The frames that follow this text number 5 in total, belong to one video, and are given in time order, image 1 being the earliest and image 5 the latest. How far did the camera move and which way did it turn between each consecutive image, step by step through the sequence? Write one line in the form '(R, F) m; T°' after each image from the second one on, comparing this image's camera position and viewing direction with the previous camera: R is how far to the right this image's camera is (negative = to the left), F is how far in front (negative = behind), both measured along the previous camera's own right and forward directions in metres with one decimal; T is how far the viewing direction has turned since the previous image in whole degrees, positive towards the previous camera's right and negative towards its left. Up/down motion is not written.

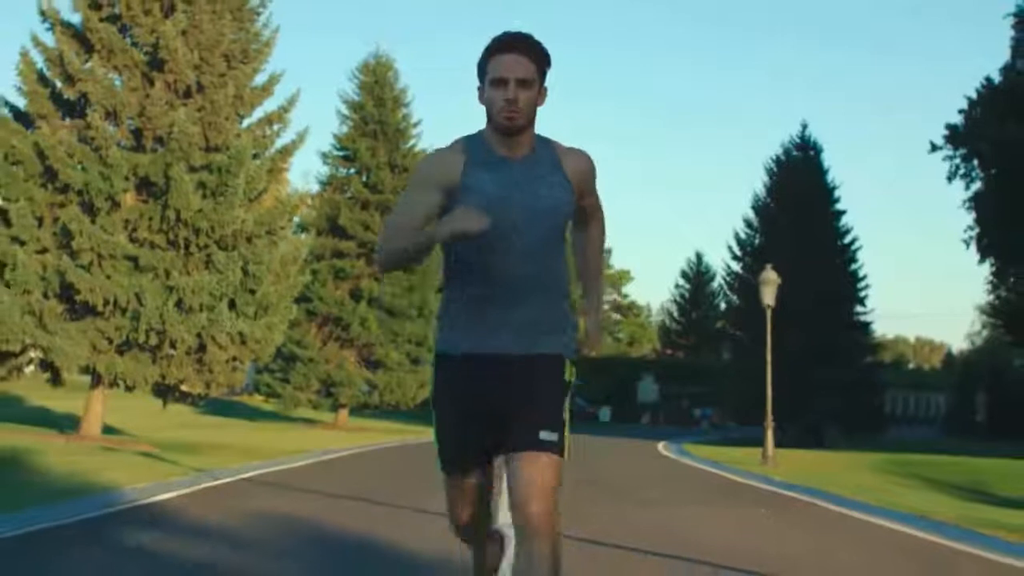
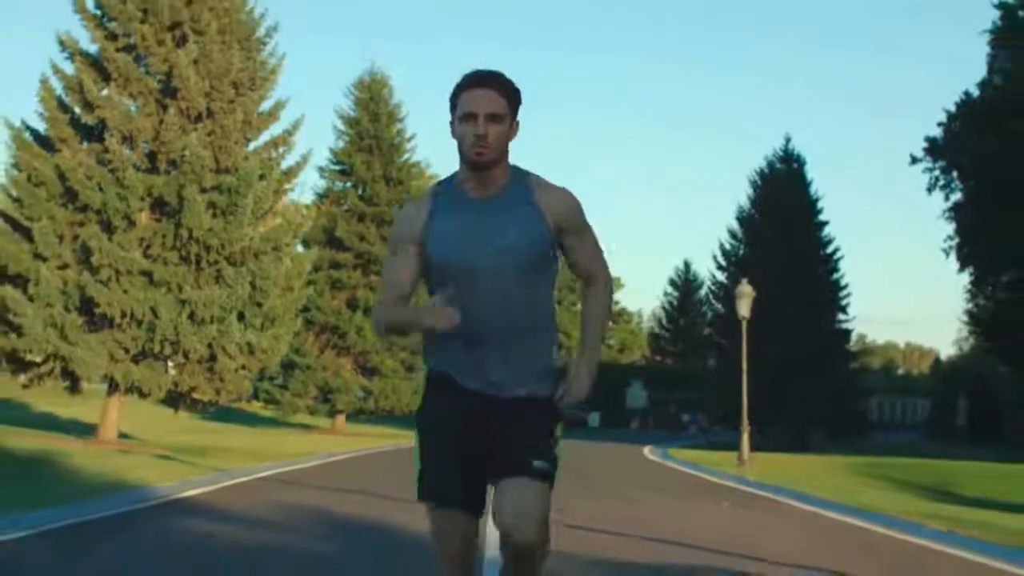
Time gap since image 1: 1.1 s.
(0.0, -1.7) m; 0°
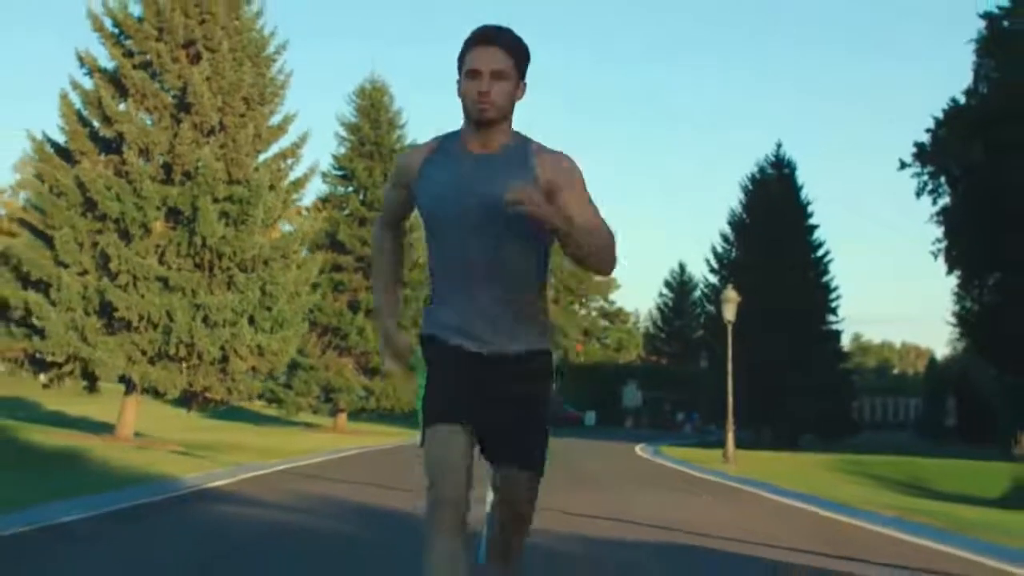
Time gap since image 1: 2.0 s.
(0.0, -1.5) m; 0°
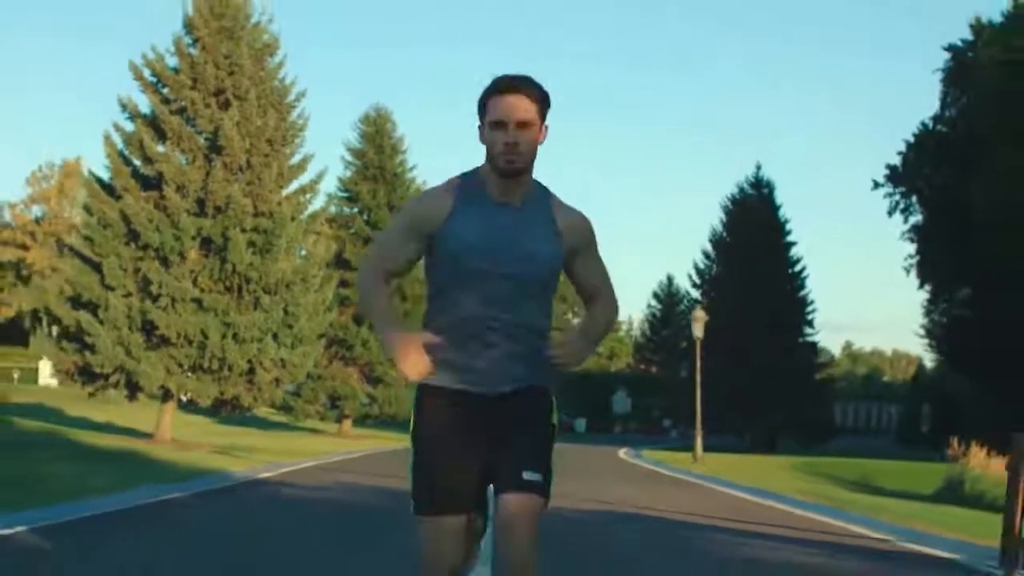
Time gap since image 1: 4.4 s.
(0.0, -3.8) m; 0°
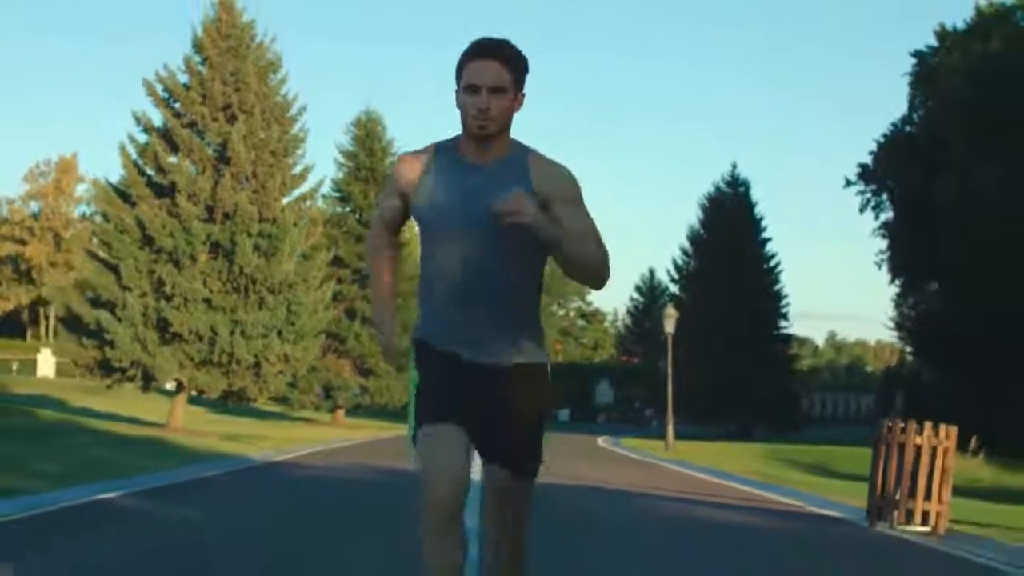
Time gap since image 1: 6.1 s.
(0.0, -2.7) m; +1°
